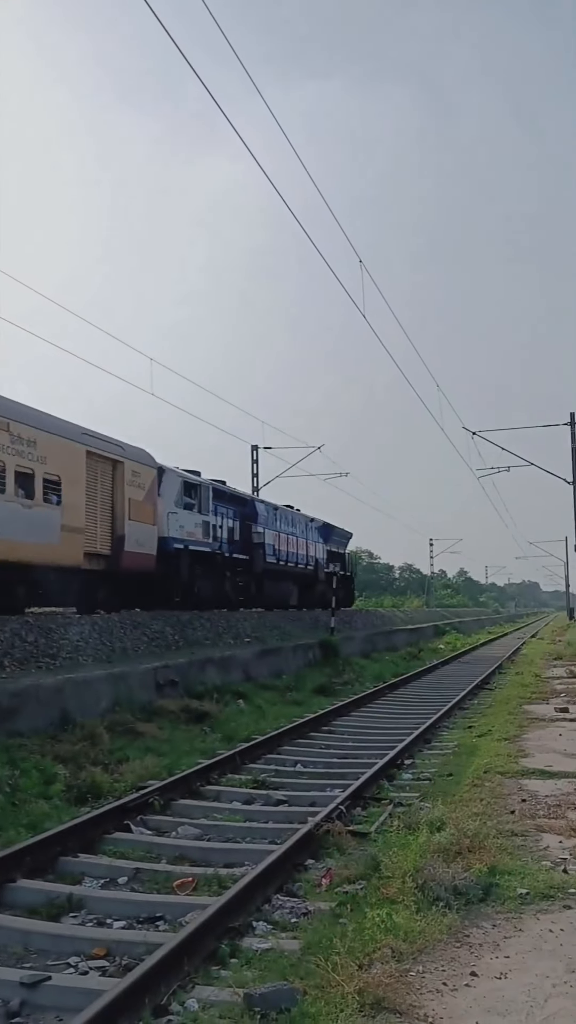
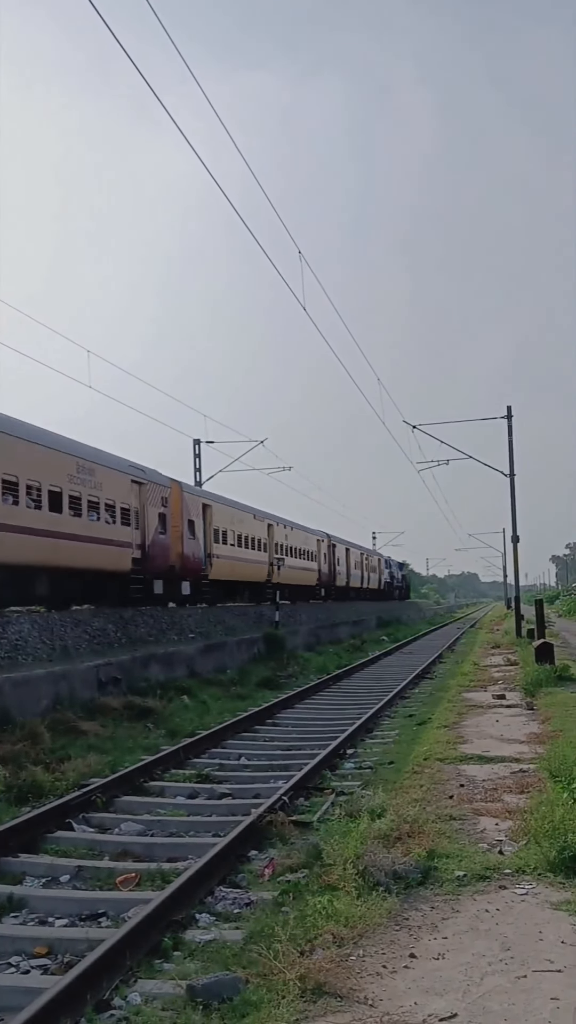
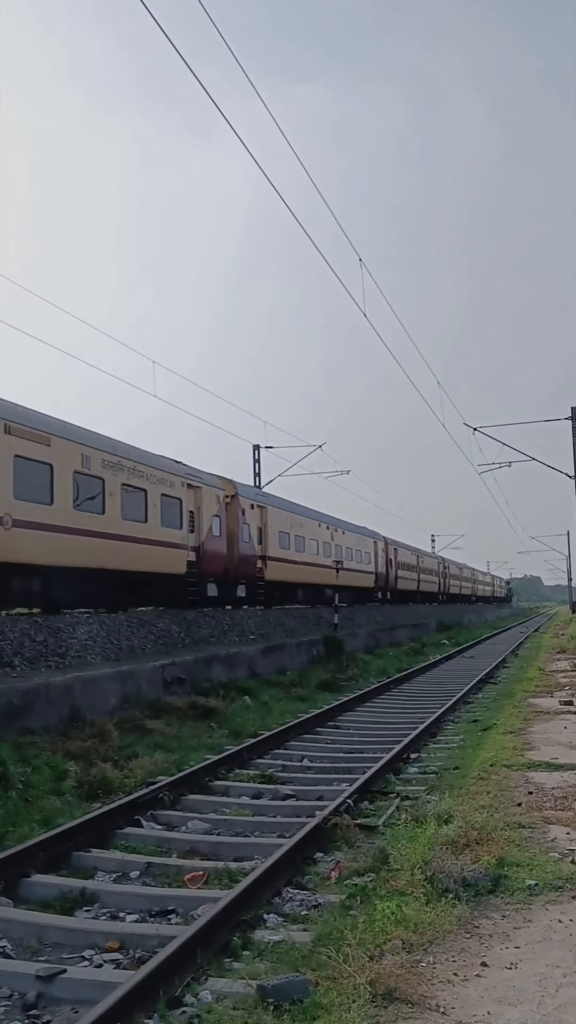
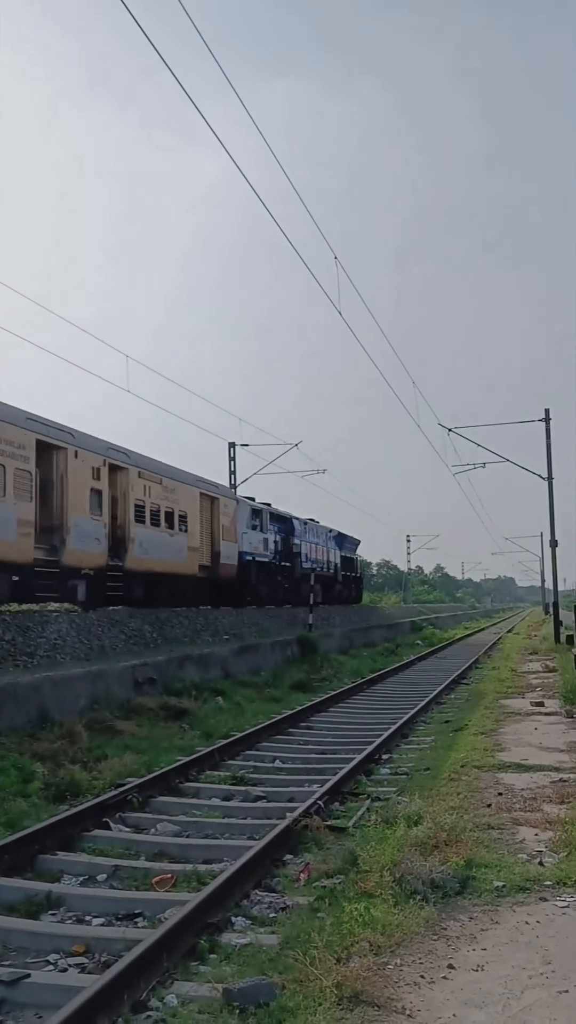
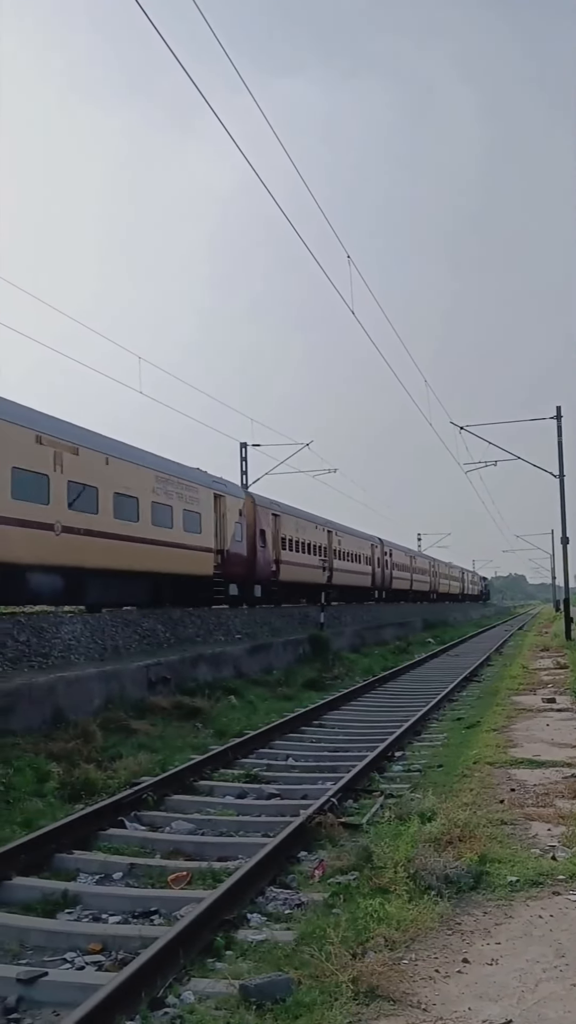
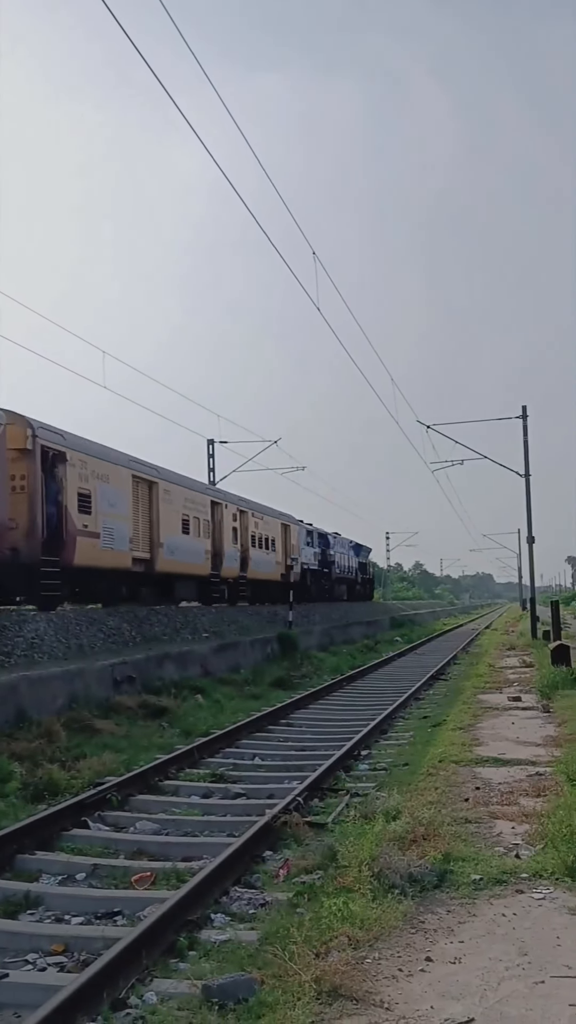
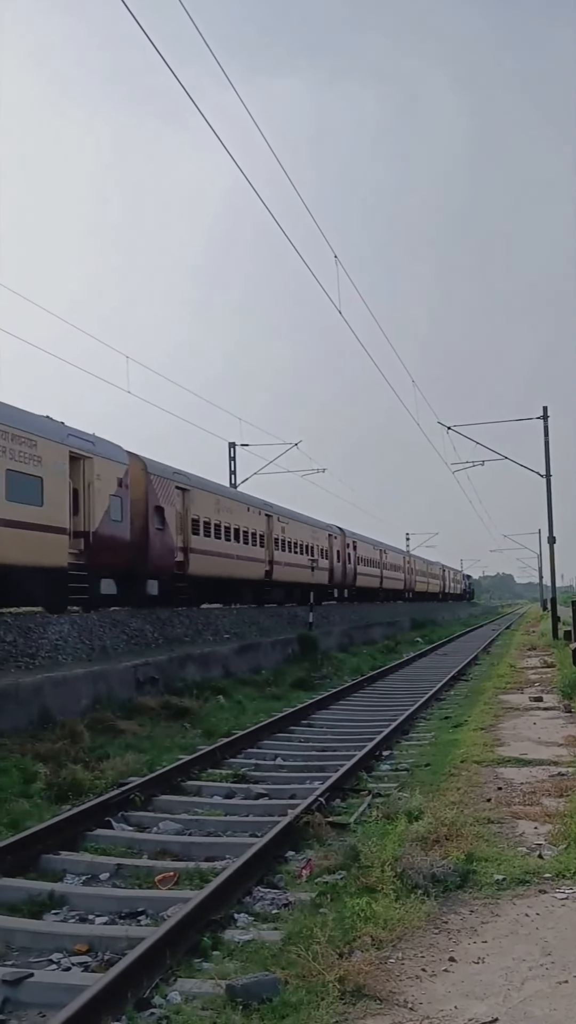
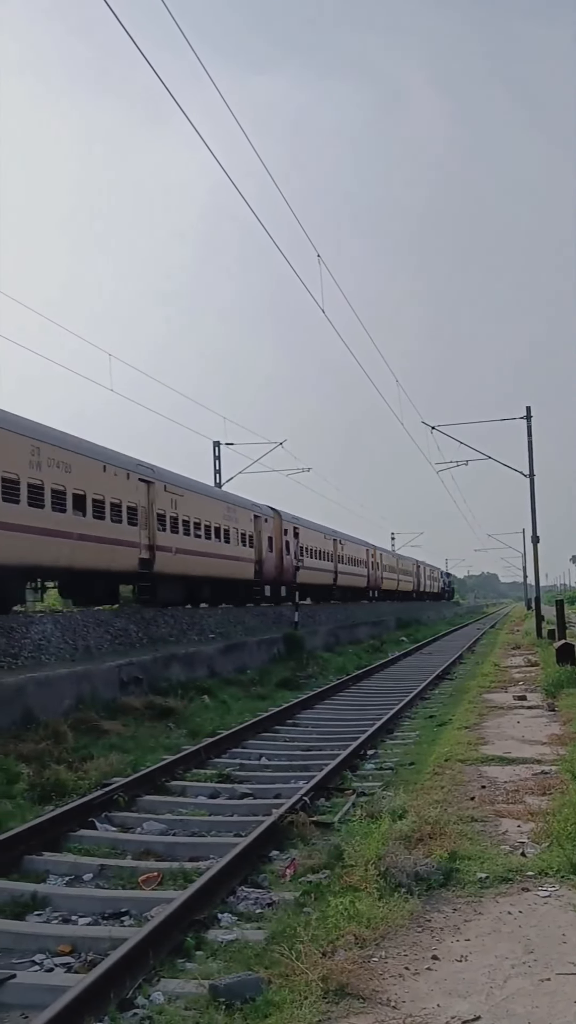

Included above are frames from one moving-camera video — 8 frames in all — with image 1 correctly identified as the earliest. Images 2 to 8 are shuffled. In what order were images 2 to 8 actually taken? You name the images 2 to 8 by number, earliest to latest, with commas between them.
4, 6, 2, 8, 7, 5, 3
